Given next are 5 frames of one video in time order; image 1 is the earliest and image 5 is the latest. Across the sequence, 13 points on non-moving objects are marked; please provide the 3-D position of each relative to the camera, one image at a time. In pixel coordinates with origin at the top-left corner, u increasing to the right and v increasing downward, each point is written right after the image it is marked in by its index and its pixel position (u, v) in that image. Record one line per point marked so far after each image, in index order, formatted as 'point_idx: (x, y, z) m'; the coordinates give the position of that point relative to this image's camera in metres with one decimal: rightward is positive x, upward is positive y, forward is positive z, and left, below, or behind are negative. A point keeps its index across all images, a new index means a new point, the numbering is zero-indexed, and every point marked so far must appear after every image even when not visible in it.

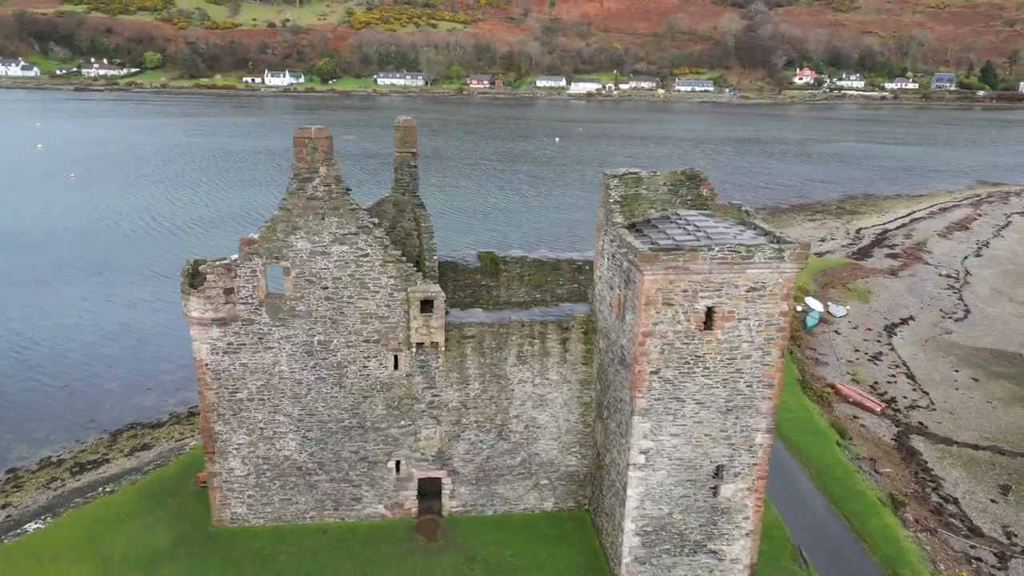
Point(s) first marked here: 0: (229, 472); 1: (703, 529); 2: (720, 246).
0: (-6.0, -3.9, +15.7) m
1: (+3.7, -4.7, +14.4) m
2: (+3.6, +0.7, +12.7) m
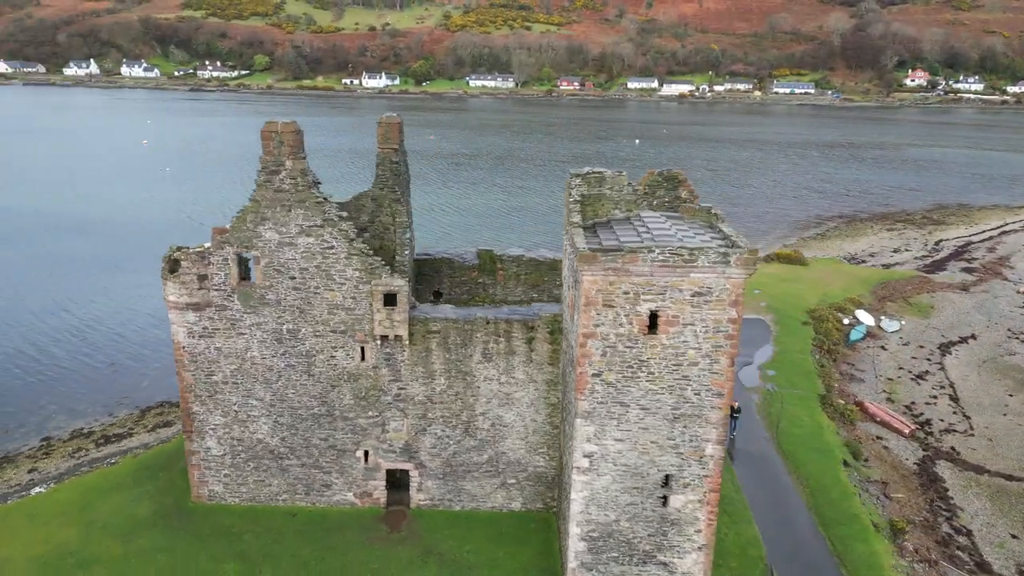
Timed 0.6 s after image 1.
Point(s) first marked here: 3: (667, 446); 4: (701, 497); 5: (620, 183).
0: (-6.8, -3.6, +16.5) m
1: (+2.7, -4.8, +14.0) m
2: (+2.5, +0.7, +12.3) m
3: (+2.8, -2.9, +13.4) m
4: (+3.5, -3.9, +13.7) m
5: (+2.1, +2.1, +14.6) m
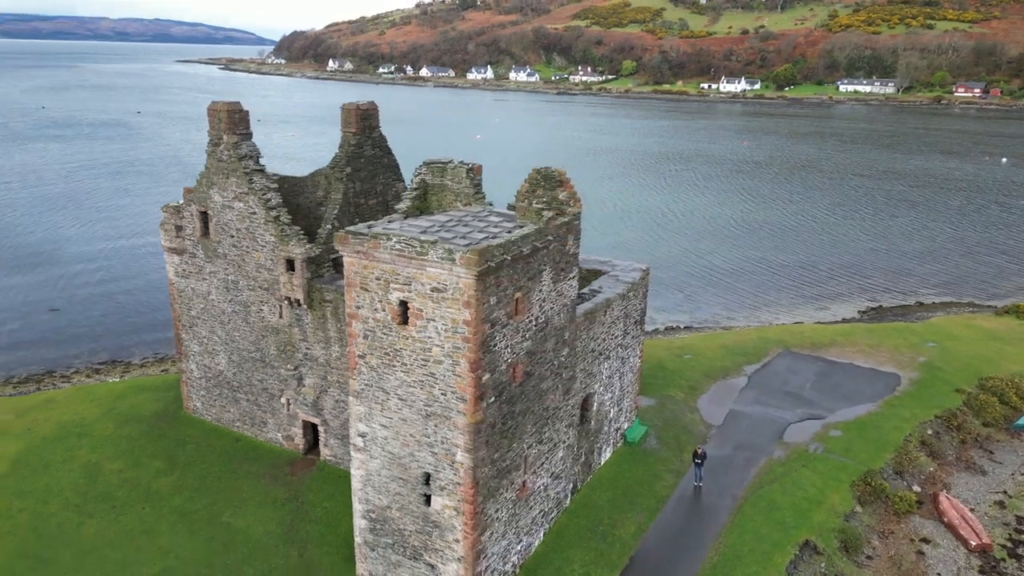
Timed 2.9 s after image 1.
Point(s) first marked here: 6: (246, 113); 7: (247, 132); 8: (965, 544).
0: (-8.8, -2.3, +20.2) m
1: (-1.7, -4.6, +13.7) m
2: (-1.9, +0.8, +12.1) m
3: (-1.6, -2.7, +13.1) m
4: (-1.0, -3.8, +13.0) m
5: (-1.0, +2.2, +14.3) m
6: (-6.2, +4.1, +17.3) m
7: (-6.3, +3.7, +17.4) m
8: (+10.7, -6.1, +17.3) m
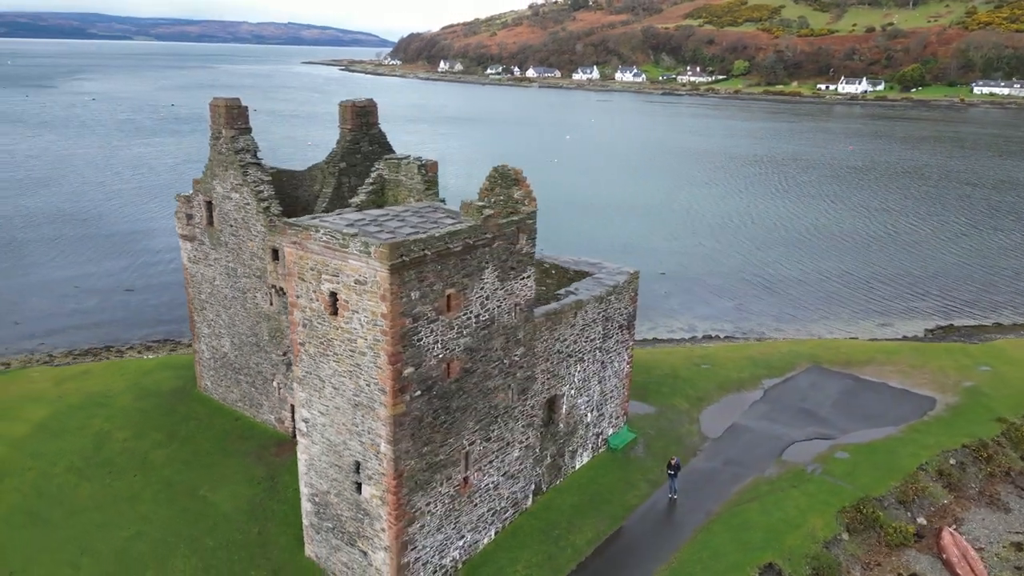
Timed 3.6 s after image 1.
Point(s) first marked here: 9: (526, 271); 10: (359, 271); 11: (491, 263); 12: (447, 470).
0: (-9.0, -1.9, +21.4) m
1: (-3.0, -4.5, +14.0) m
2: (-3.2, +1.0, +12.5) m
3: (-2.9, -2.6, +13.4) m
4: (-2.4, -3.7, +13.2) m
5: (-1.9, +2.3, +14.5) m
6: (-6.6, +4.4, +18.2) m
7: (-6.7, +4.0, +18.3) m
8: (+9.7, -6.5, +15.8) m
9: (+0.3, +0.4, +14.9) m
10: (-2.6, +0.3, +12.2) m
11: (-0.4, +0.5, +13.9) m
12: (-1.2, -3.5, +14.1) m
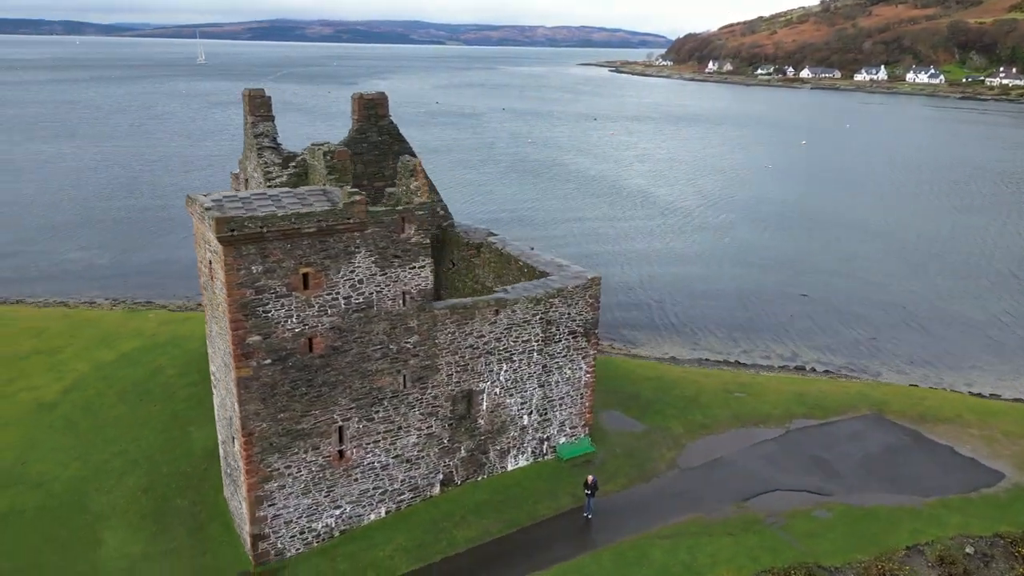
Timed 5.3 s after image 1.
0: (-8.7, -0.8, +24.5) m
1: (-5.9, -3.9, +15.5) m
2: (-5.9, +1.6, +14.0) m
3: (-5.8, -2.0, +14.9) m
4: (-5.4, -3.2, +14.6) m
5: (-3.9, +2.7, +15.5) m
6: (-6.9, +5.3, +20.5) m
7: (-6.9, +4.9, +20.7) m
8: (+6.4, -7.2, +12.9) m
9: (-1.9, +0.6, +15.1) m
10: (-5.5, +0.9, +13.6) m
11: (-2.9, +0.8, +14.4) m
12: (-4.1, -3.1, +15.0) m
